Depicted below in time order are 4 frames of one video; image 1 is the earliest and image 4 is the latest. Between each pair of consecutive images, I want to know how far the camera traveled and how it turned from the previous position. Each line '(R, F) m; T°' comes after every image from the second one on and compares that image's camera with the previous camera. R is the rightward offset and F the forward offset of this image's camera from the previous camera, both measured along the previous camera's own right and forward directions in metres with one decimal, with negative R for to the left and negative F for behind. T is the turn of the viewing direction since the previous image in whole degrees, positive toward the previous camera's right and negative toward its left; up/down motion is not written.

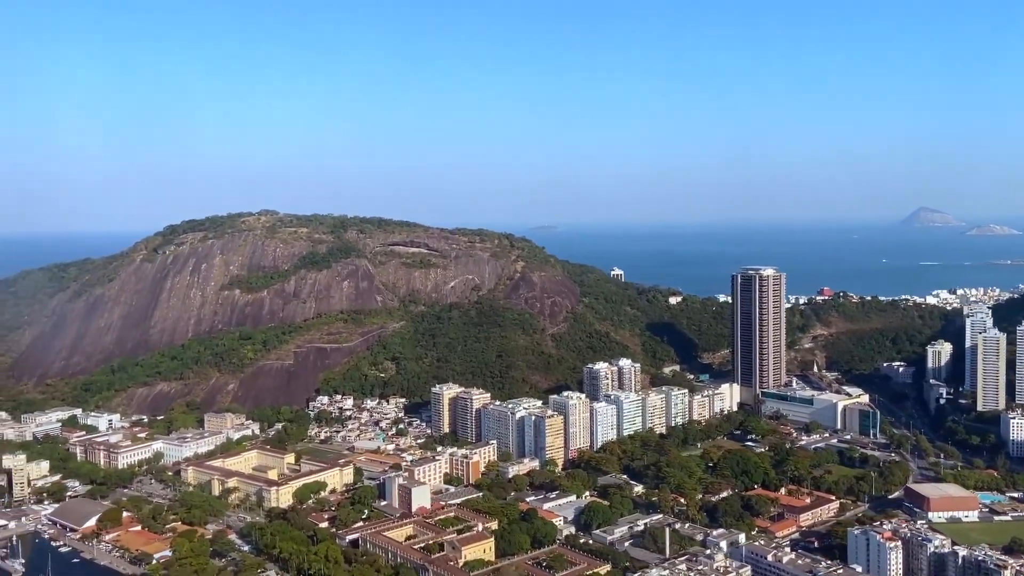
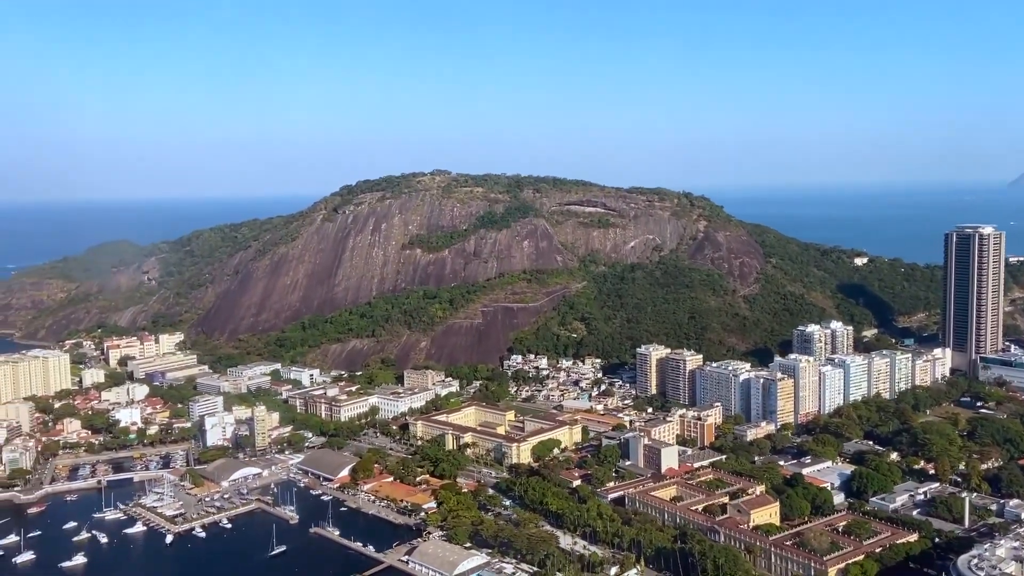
(-4.4, +0.3) m; -6°
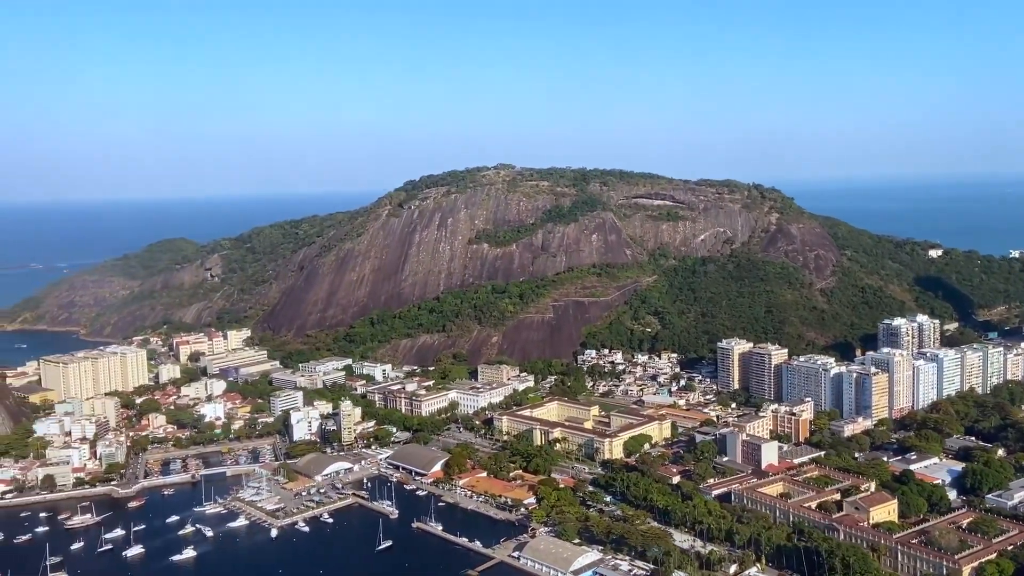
(-1.7, +0.2) m; -2°
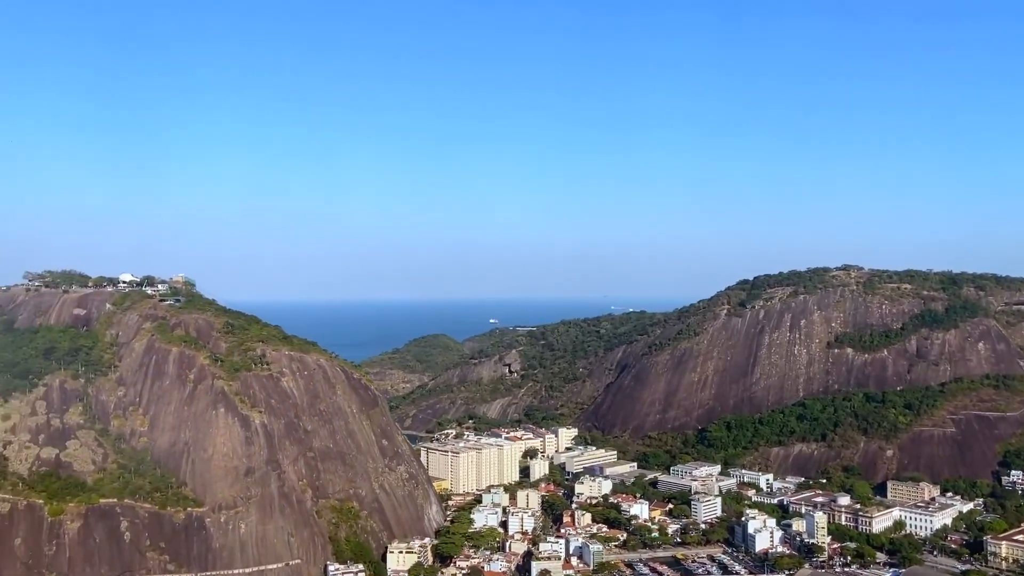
(-10.2, +0.4) m; -9°
